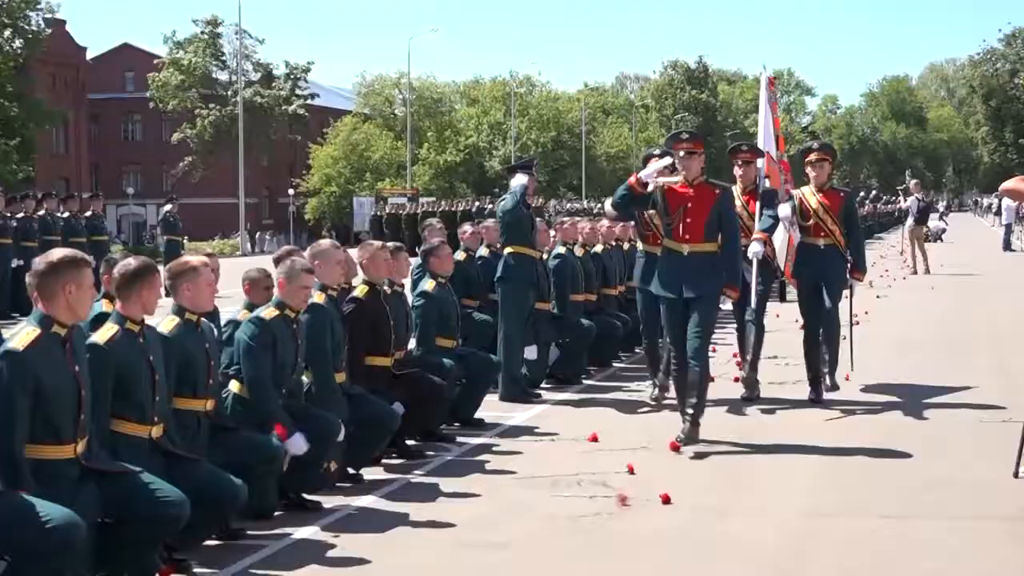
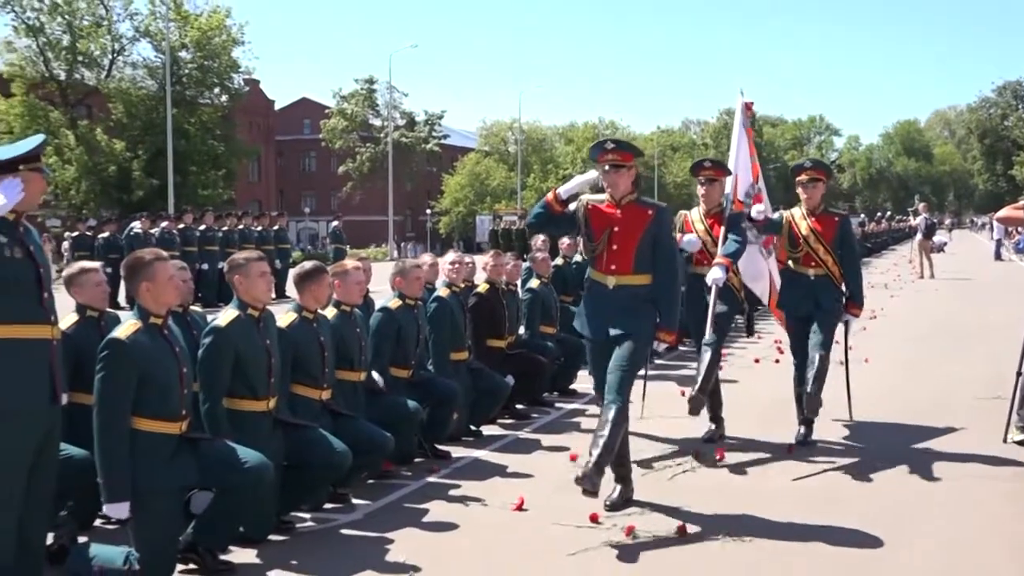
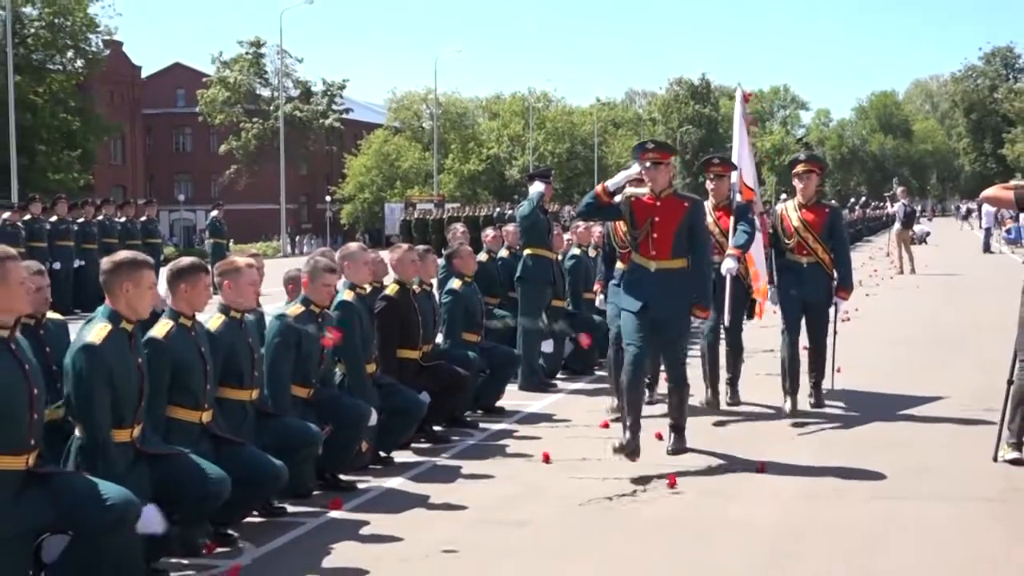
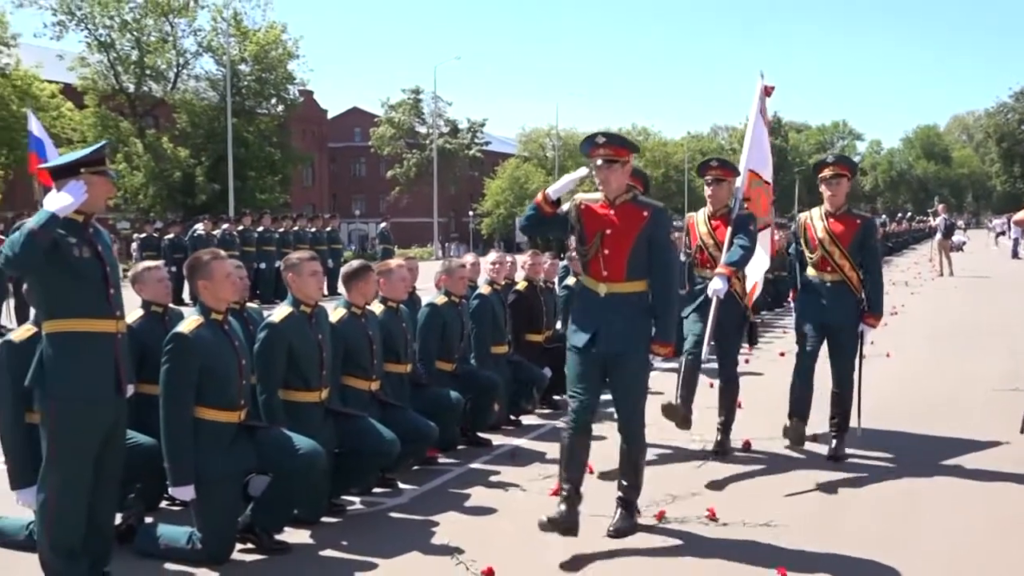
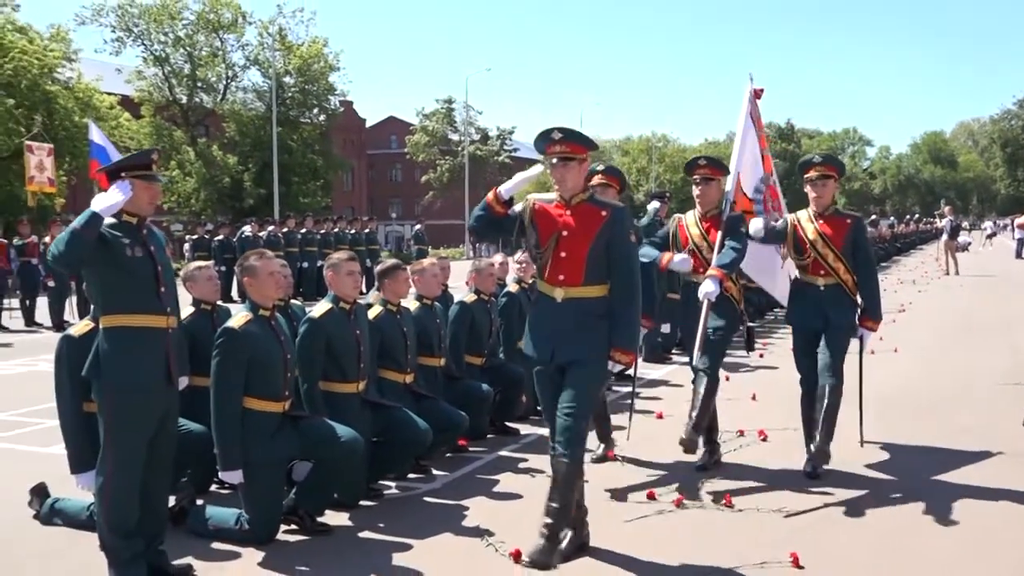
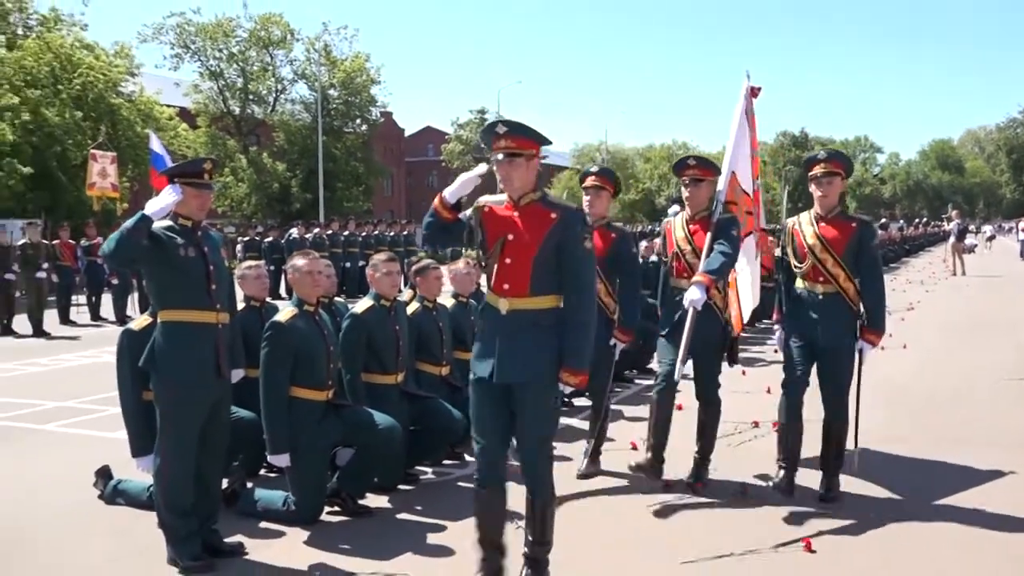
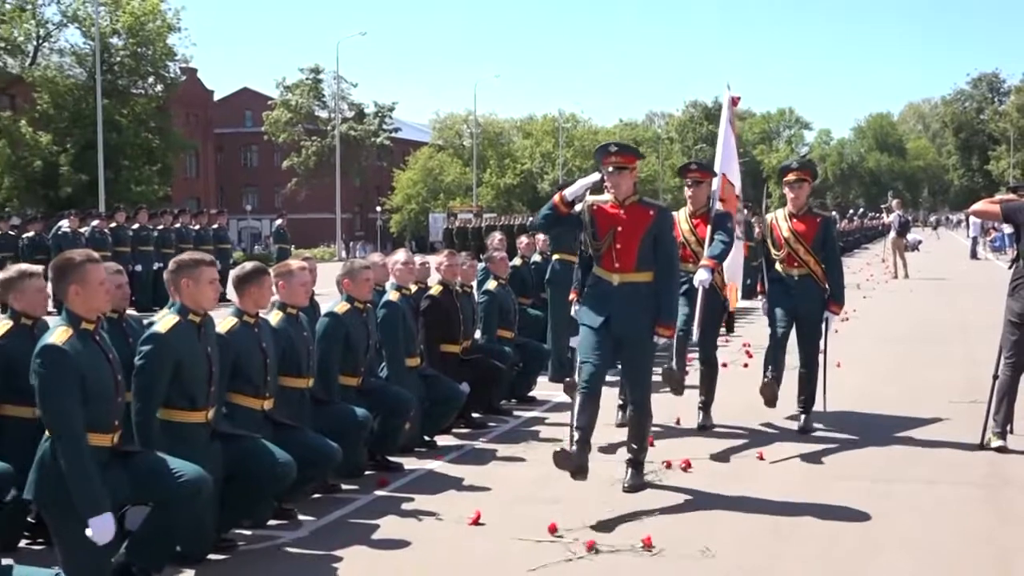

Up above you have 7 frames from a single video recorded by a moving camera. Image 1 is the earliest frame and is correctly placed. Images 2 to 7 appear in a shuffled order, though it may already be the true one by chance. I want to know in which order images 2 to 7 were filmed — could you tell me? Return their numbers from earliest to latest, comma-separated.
3, 7, 2, 4, 5, 6
